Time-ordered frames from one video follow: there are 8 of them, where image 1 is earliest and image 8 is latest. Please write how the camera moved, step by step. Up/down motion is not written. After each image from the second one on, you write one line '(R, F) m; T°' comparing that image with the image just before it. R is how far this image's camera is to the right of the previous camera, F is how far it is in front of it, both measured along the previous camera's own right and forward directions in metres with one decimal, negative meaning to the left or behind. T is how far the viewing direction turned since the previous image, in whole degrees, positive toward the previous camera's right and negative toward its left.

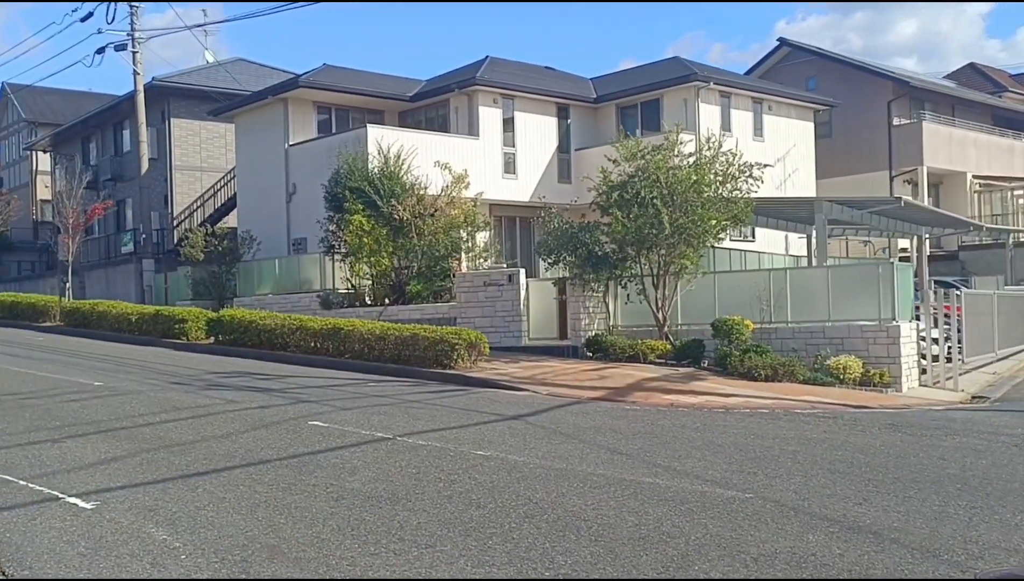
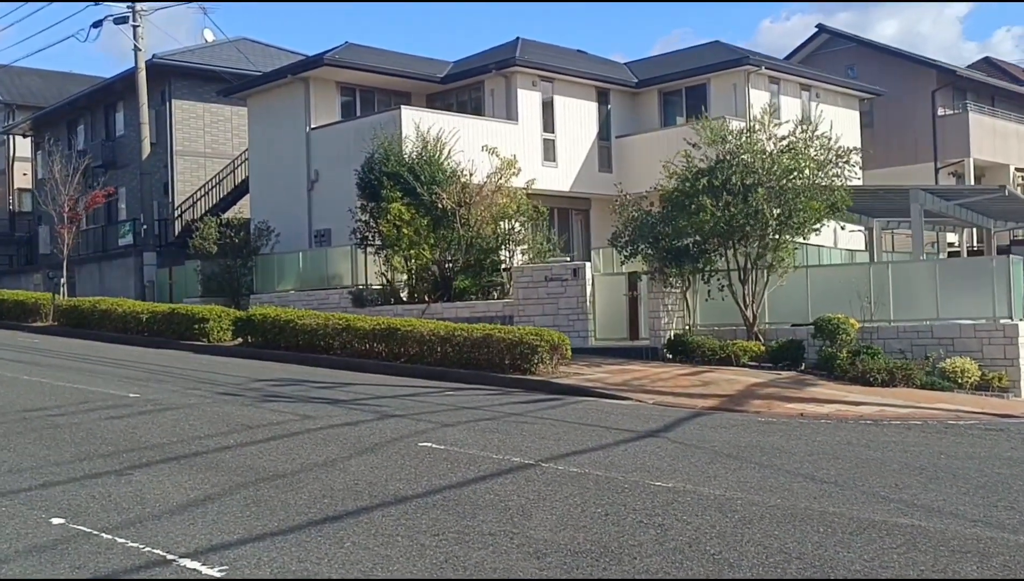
(-1.6, +1.5) m; +1°
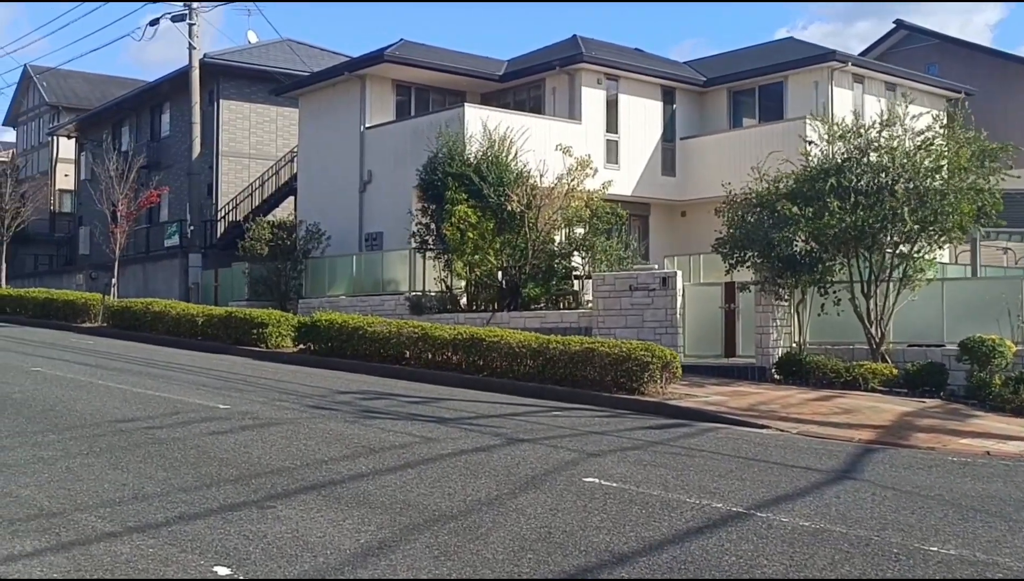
(-1.5, +1.6) m; -1°
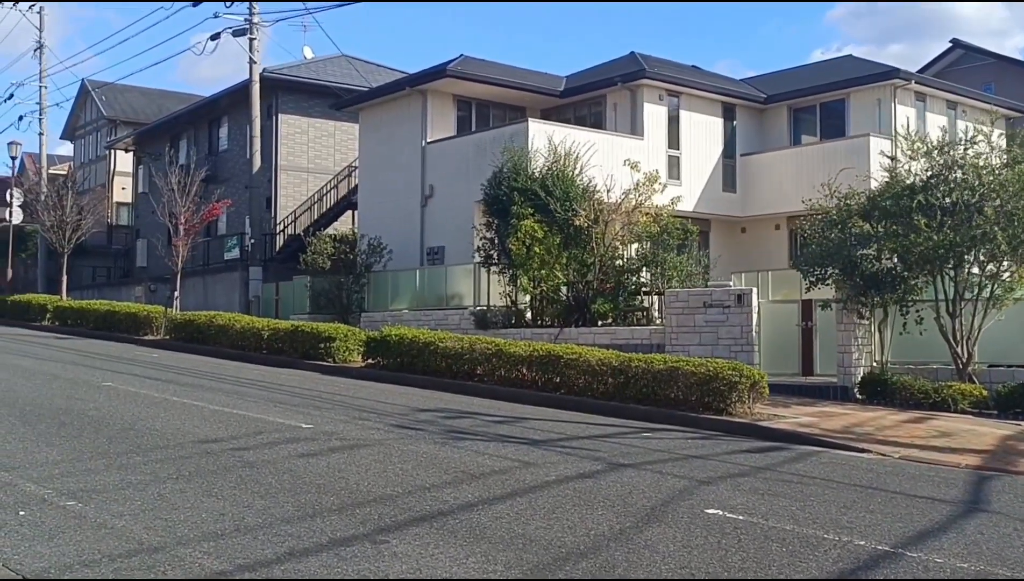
(-0.7, +0.2) m; -2°
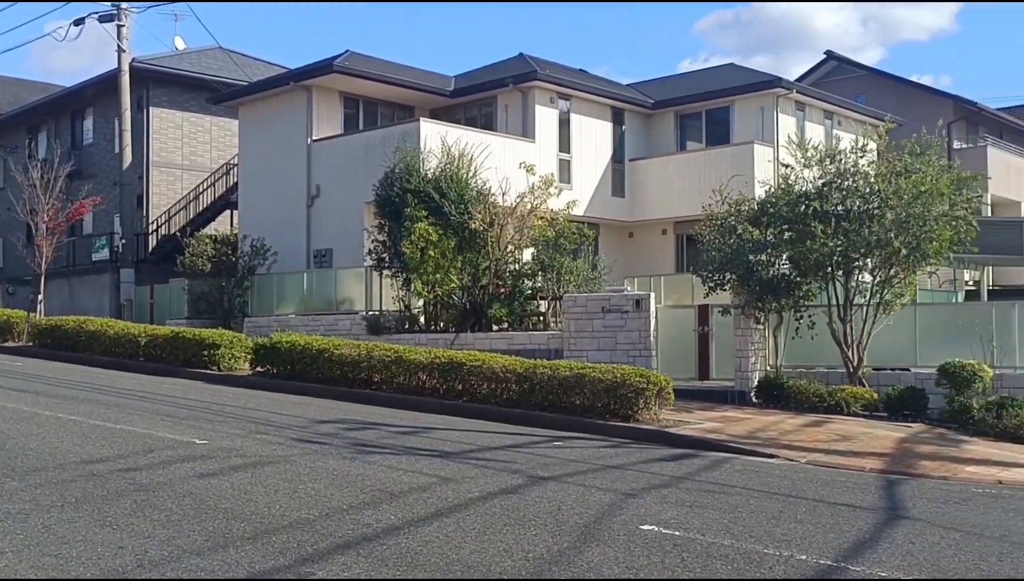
(-0.4, +0.4) m; +7°
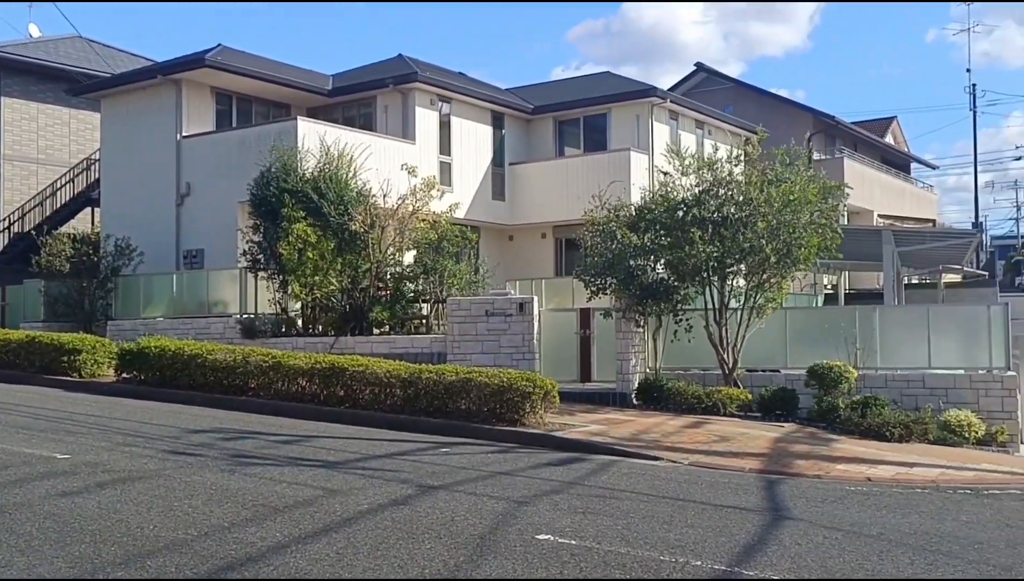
(-0.2, +0.1) m; +7°
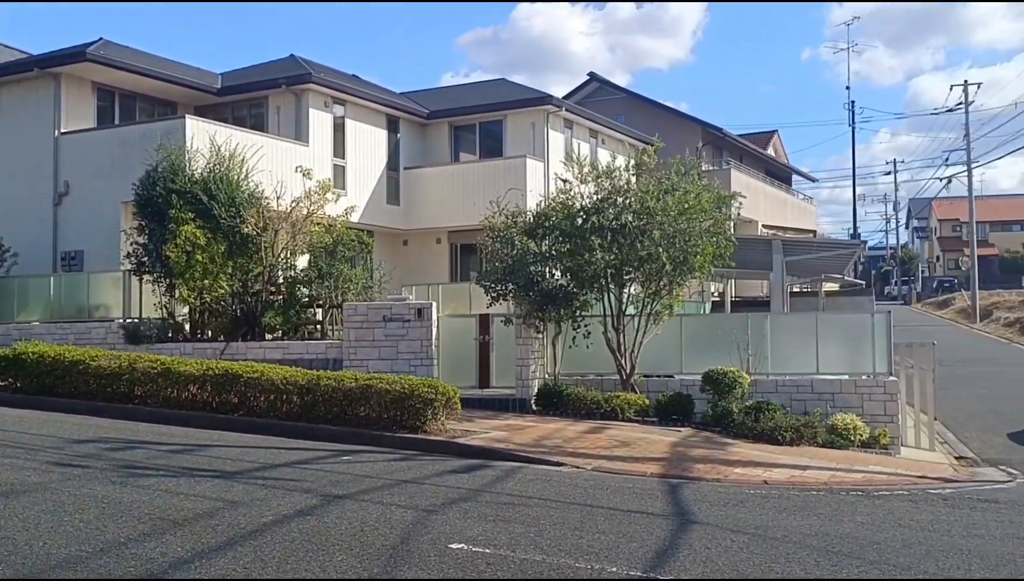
(-0.2, +0.1) m; +7°
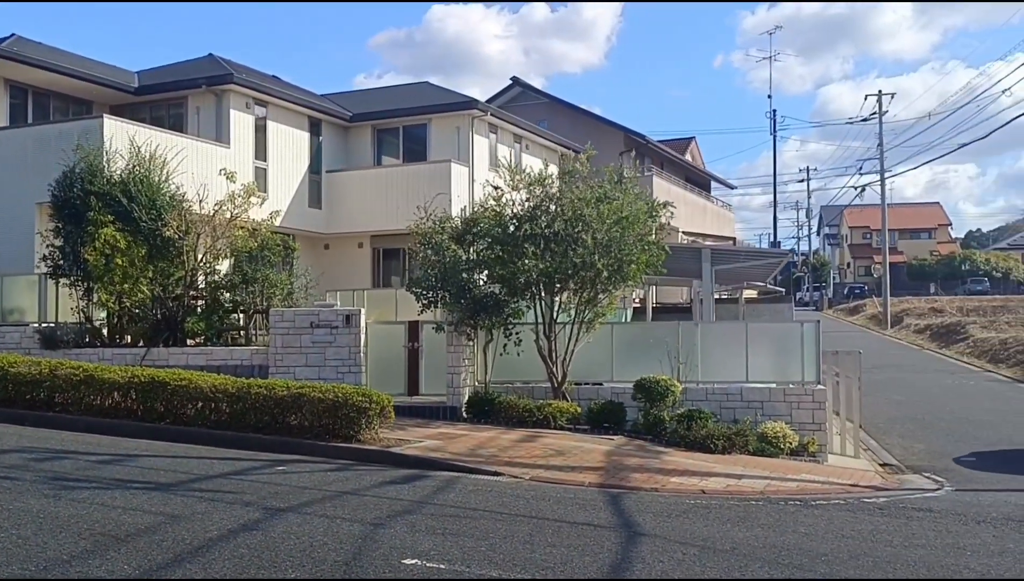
(-0.3, +0.1) m; +5°
